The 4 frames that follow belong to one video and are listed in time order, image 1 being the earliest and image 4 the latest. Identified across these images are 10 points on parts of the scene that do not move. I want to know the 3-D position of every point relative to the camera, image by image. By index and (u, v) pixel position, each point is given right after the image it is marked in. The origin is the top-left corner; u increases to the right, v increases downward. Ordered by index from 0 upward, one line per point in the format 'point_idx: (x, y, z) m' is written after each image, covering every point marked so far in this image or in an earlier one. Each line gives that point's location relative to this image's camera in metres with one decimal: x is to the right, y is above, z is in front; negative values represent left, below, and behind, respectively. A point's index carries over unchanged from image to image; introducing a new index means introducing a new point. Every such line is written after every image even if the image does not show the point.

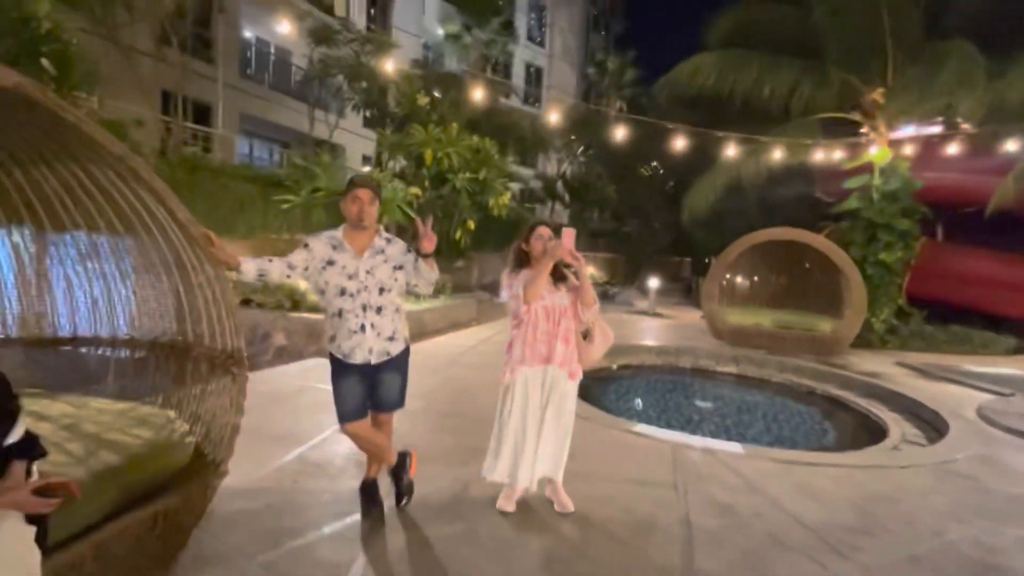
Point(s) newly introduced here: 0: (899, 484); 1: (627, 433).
0: (+2.7, -1.4, +3.3) m
1: (+1.0, -1.2, +4.1) m
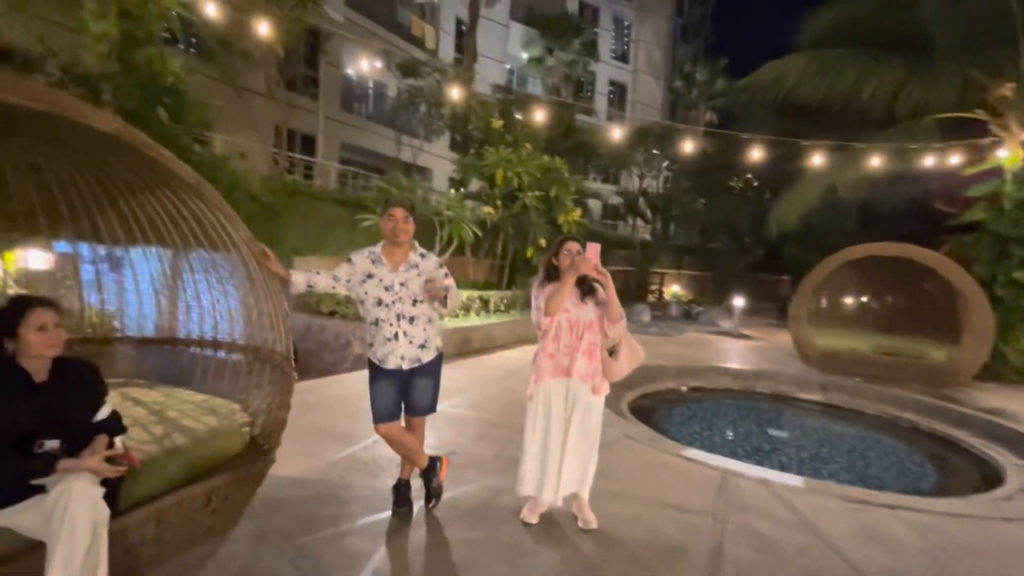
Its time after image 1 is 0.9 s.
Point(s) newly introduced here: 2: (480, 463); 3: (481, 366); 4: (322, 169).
0: (+2.9, -1.5, +2.9) m
1: (+1.3, -1.4, +3.9) m
2: (-0.2, -1.3, +3.6) m
3: (-0.5, -1.1, +6.6) m
4: (-4.6, +2.9, +11.6) m
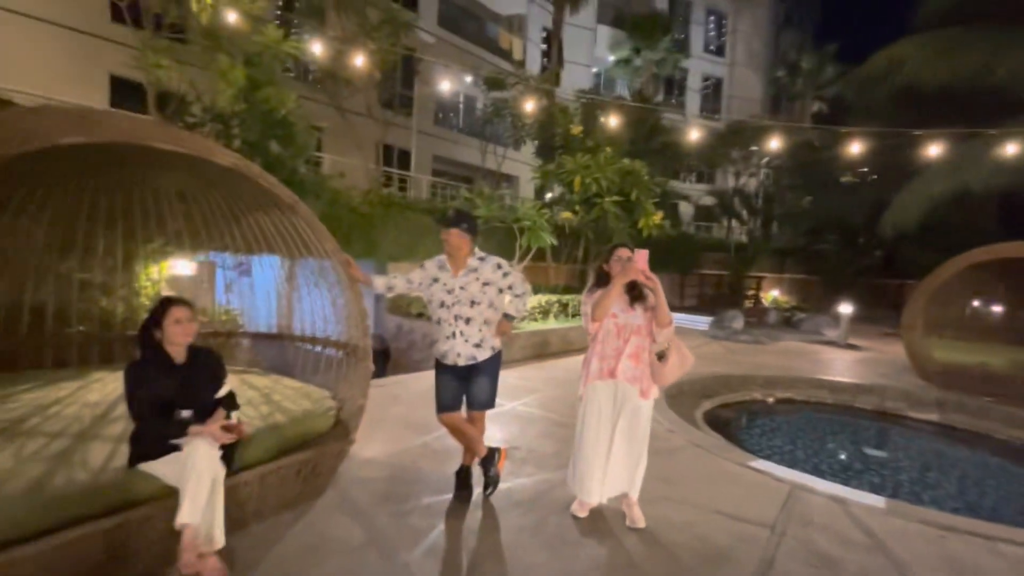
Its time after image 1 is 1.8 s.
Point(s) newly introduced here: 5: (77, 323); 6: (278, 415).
0: (+3.2, -1.6, +2.5) m
1: (+1.8, -1.4, +3.8) m
2: (+0.2, -1.3, +3.8) m
3: (+0.6, -1.1, +6.8) m
4: (-2.5, +2.8, +12.5) m
5: (-3.6, -0.3, +3.9) m
6: (-1.5, -0.8, +3.0) m
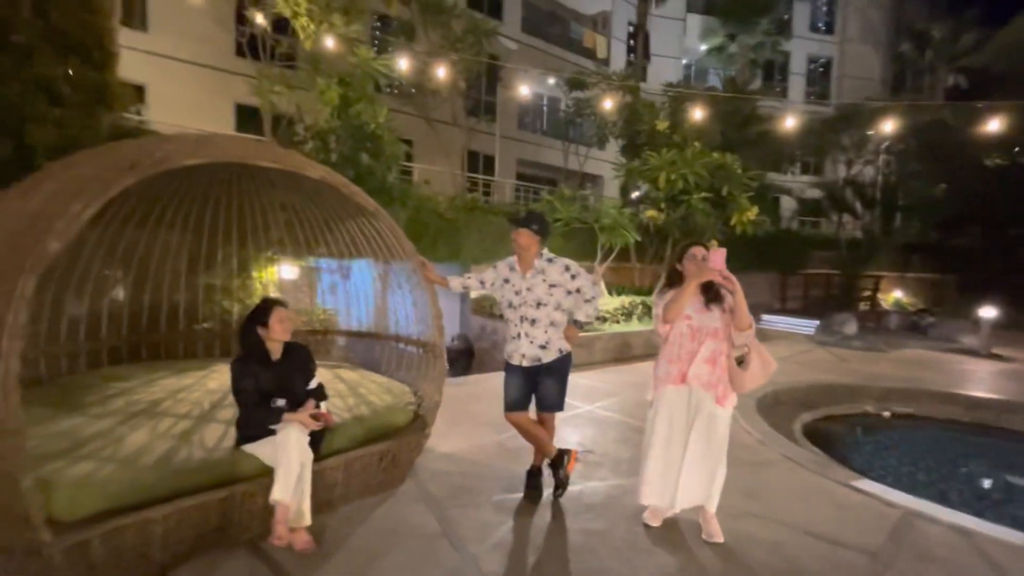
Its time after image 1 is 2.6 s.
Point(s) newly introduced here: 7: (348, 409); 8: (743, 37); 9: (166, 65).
0: (+3.5, -1.5, +1.9) m
1: (+2.4, -1.4, +3.4) m
2: (+0.8, -1.3, +3.7) m
3: (+1.7, -1.2, +6.6) m
4: (-0.4, +2.7, +12.8) m
5: (-2.9, -0.3, +4.5) m
6: (-1.0, -0.8, +3.2) m
7: (-1.1, -0.8, +3.2) m
8: (+6.9, +7.6, +14.6) m
9: (-6.1, +4.0, +8.5) m
